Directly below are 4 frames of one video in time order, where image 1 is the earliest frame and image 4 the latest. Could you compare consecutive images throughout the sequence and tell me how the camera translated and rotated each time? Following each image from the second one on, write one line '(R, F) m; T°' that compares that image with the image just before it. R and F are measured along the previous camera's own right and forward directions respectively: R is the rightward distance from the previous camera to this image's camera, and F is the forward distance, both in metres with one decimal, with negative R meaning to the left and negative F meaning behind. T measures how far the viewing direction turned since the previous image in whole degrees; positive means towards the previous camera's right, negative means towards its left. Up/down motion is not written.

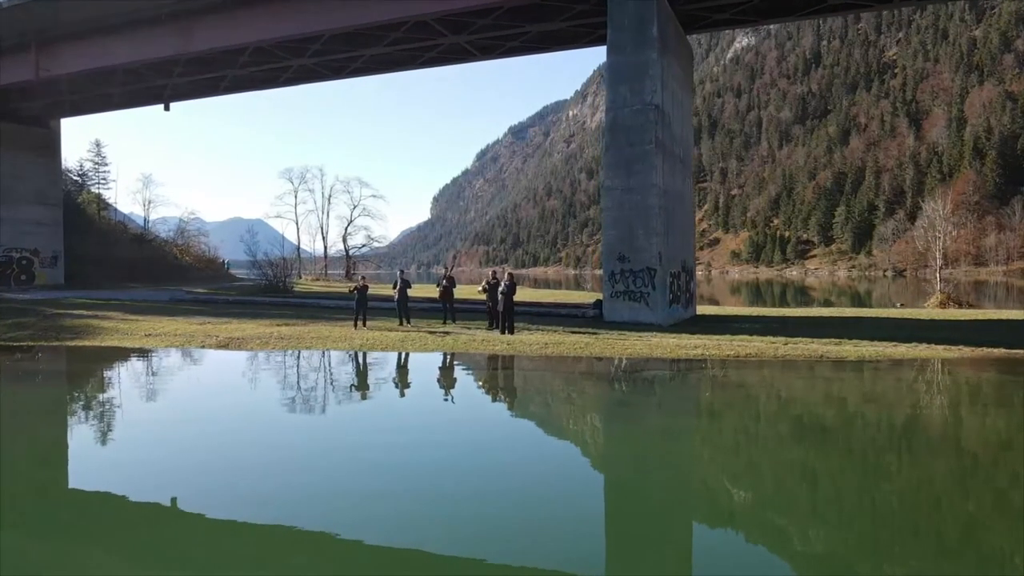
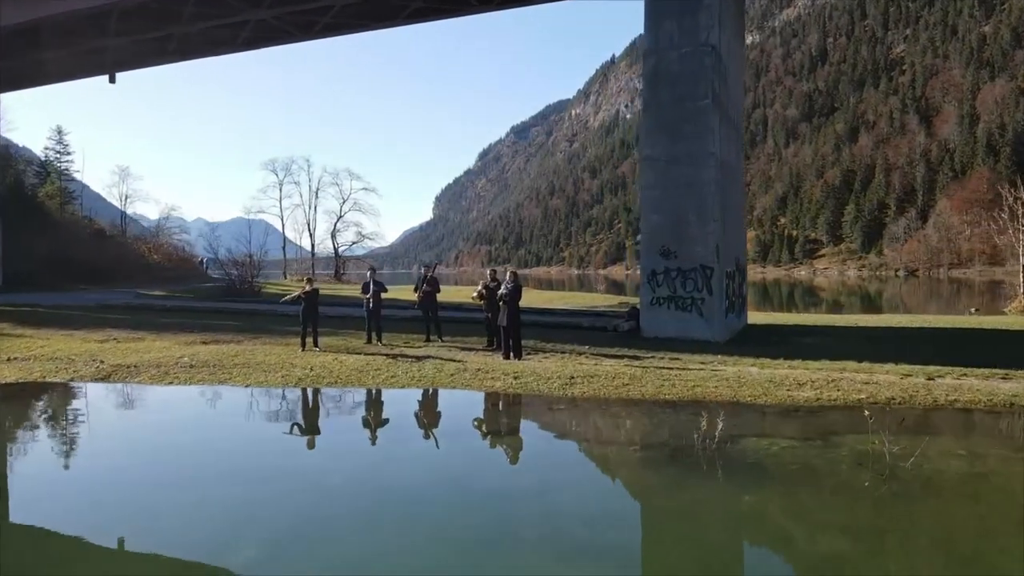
(-0.1, +4.9) m; 0°
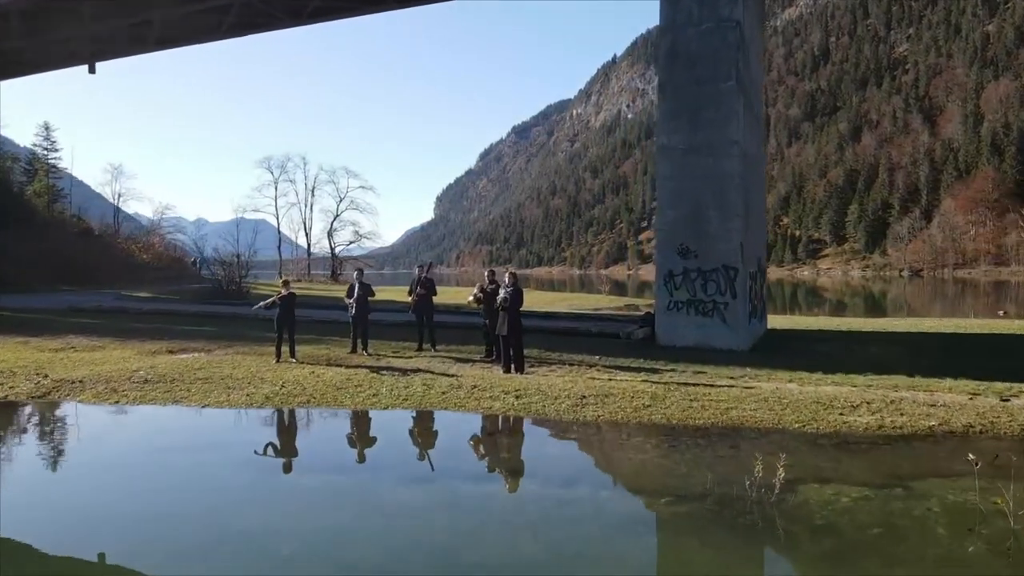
(0.0, +1.5) m; 0°
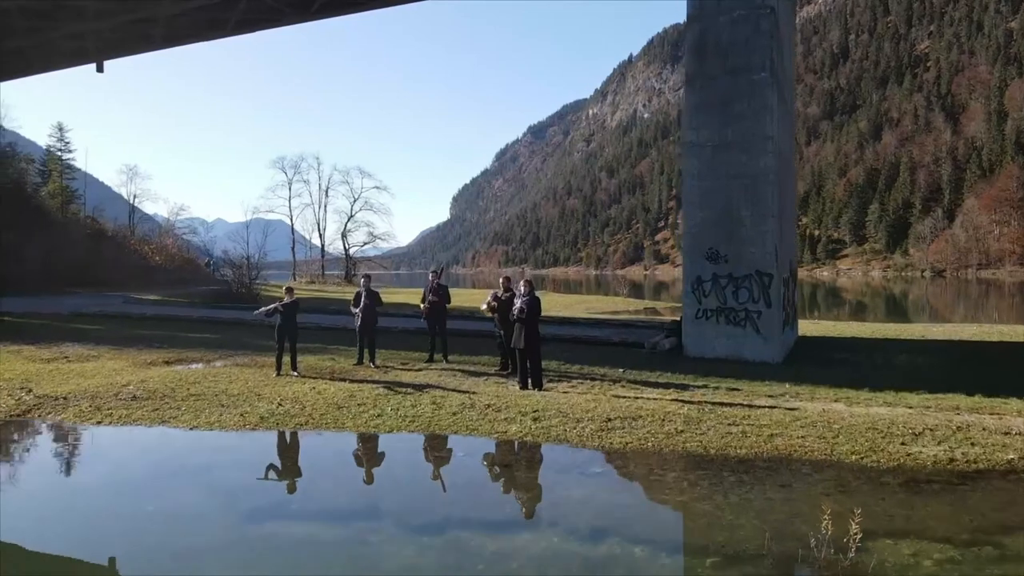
(0.0, +0.8) m; -1°
